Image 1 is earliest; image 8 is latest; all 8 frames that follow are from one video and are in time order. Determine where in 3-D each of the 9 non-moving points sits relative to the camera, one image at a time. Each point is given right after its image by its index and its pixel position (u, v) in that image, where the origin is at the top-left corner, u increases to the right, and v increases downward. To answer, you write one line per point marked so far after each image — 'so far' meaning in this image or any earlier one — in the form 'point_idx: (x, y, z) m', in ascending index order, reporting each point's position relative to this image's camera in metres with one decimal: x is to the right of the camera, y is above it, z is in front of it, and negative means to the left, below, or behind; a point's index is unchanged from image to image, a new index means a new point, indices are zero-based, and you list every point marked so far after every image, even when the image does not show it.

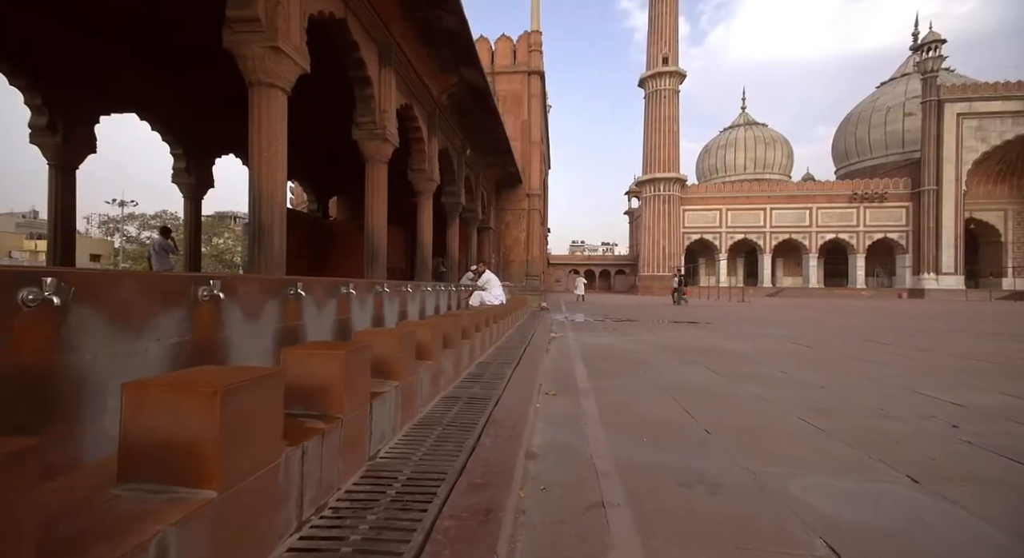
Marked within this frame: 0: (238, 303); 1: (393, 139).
0: (-1.3, -0.1, +2.3) m
1: (-1.5, +1.8, +6.2) m
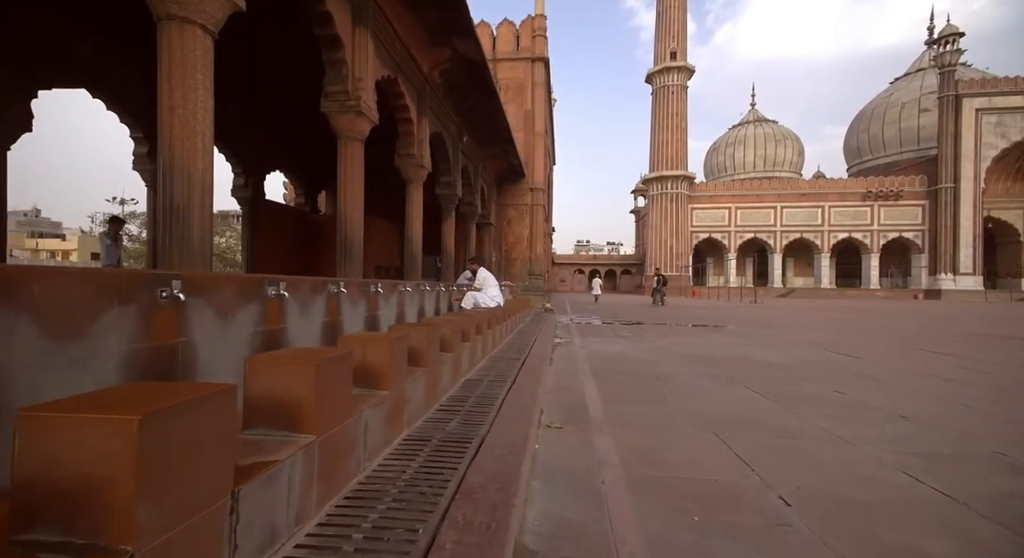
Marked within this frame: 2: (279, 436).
0: (-1.4, -0.1, +1.4) m
1: (-1.6, +1.8, +5.3) m
2: (-0.8, -0.5, +1.6) m
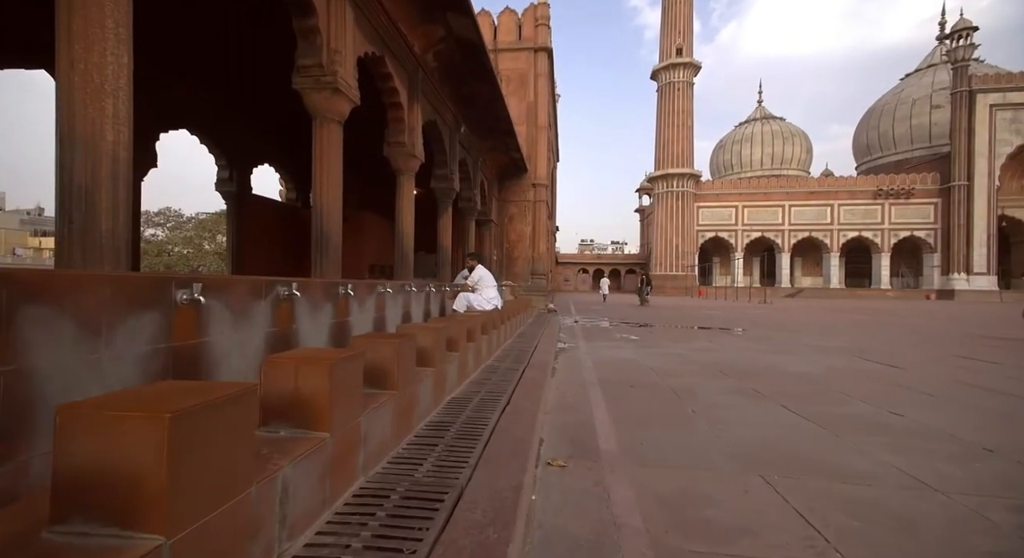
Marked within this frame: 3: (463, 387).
0: (-1.4, -0.1, +0.8) m
1: (-1.6, +1.8, +4.7) m
2: (-0.8, -0.5, +1.0) m
3: (-0.4, -0.9, +3.9) m
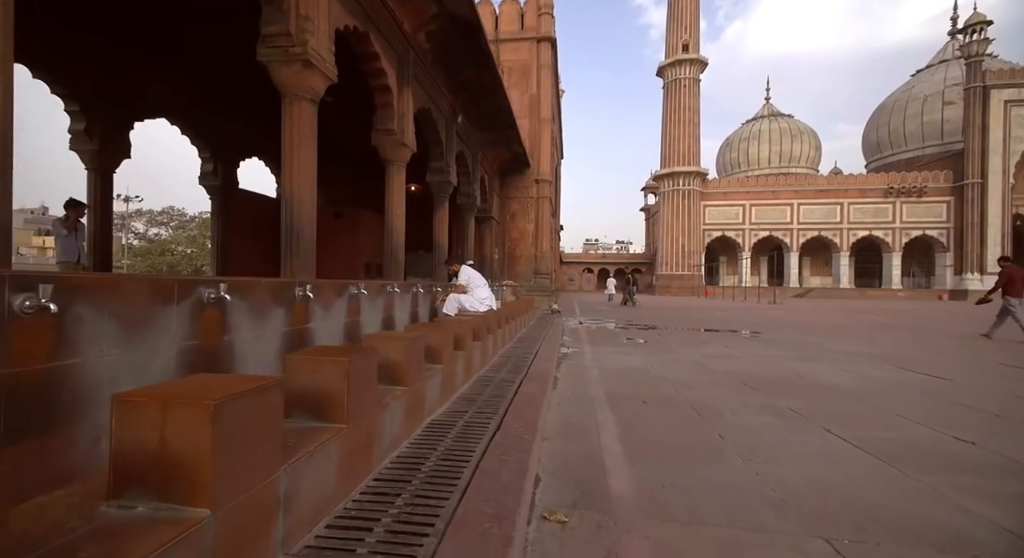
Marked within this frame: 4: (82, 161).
0: (-1.5, -0.1, +0.2) m
1: (-1.6, +1.8, +4.1) m
2: (-0.9, -0.5, +0.4) m
3: (-0.4, -0.9, +3.4) m
4: (-6.2, +1.7, +6.9) m
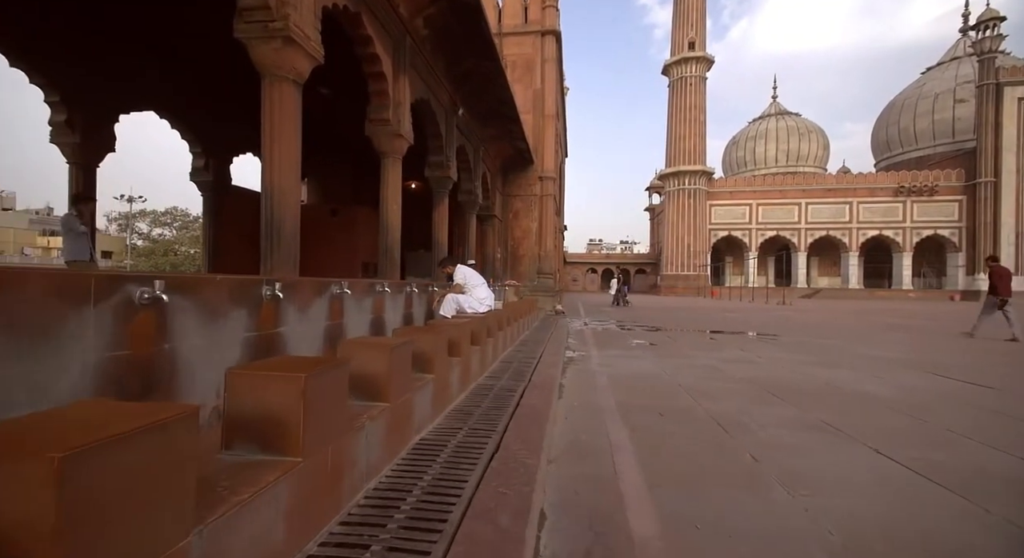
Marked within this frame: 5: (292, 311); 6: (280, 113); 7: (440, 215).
0: (-1.5, -0.1, -0.1) m
1: (-1.6, +1.8, +3.8) m
2: (-0.9, -0.5, +0.1) m
3: (-0.4, -0.9, +3.0) m
4: (-6.2, +1.7, +6.6) m
5: (-1.2, -0.2, +2.7) m
6: (-1.8, +1.3, +3.8) m
7: (-1.3, +1.1, +8.4) m
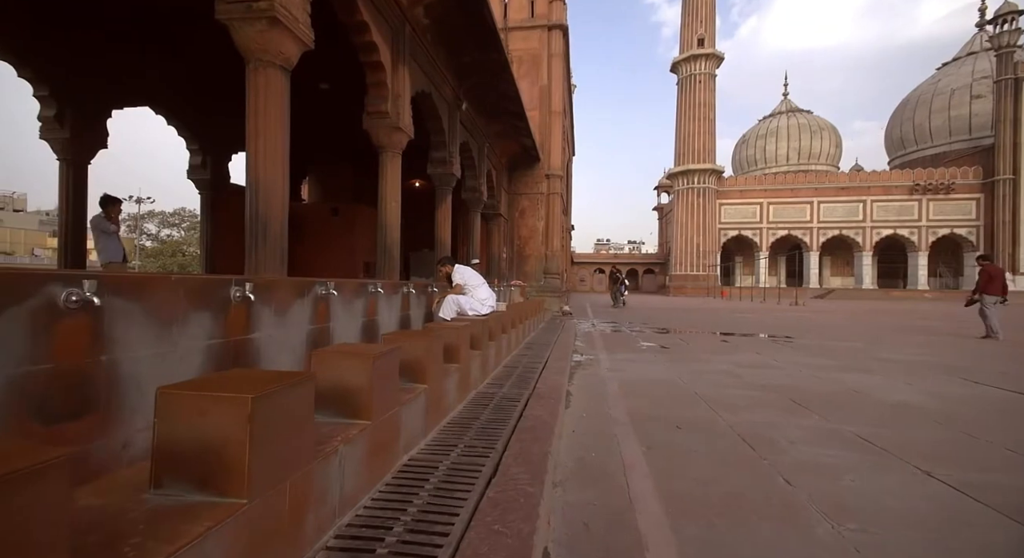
0: (-1.5, -0.1, -0.4) m
1: (-1.6, +1.8, +3.5) m
2: (-1.0, -0.5, -0.2) m
3: (-0.4, -0.9, +2.7) m
4: (-6.1, +1.7, +6.4) m
5: (-1.2, -0.2, +2.4) m
6: (-1.8, +1.3, +3.5) m
7: (-1.2, +1.1, +8.1) m
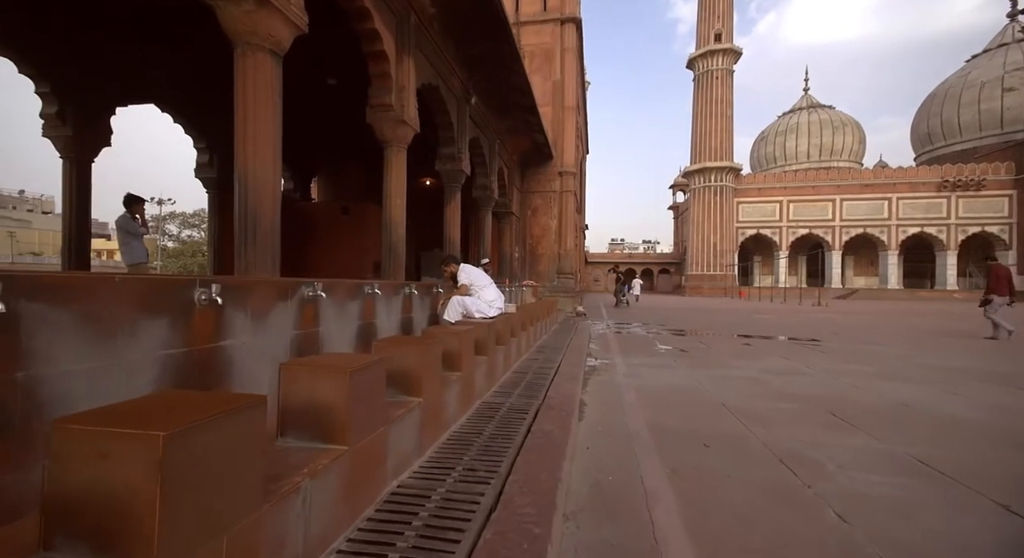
0: (-1.6, -0.1, -0.7) m
1: (-1.5, +1.8, +3.3) m
2: (-1.0, -0.5, -0.5) m
3: (-0.4, -0.9, +2.4) m
4: (-6.0, +1.7, +6.3) m
5: (-1.2, -0.2, +2.2) m
6: (-1.7, +1.3, +3.3) m
7: (-1.0, +1.1, +7.9) m
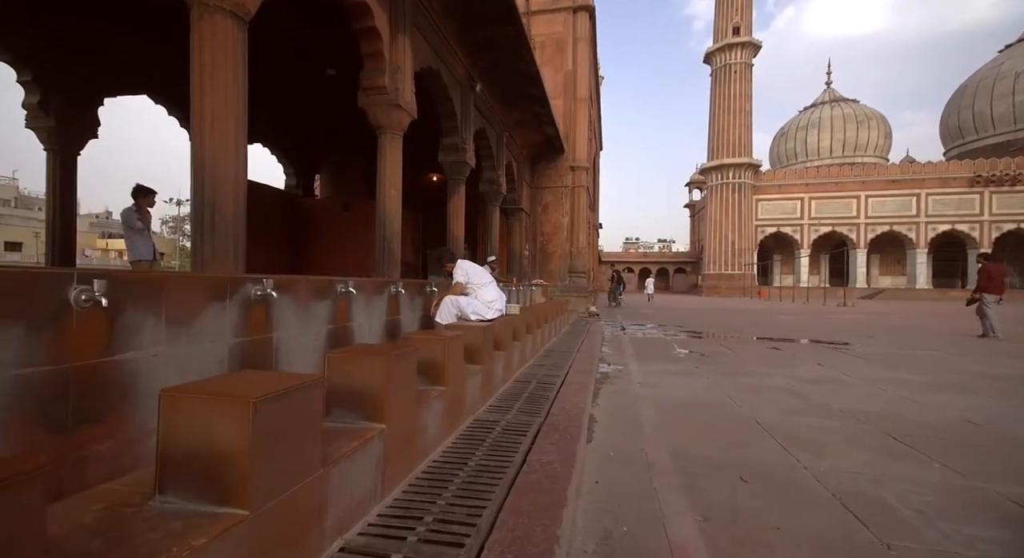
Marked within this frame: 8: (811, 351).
0: (-1.7, -0.1, -1.1) m
1: (-1.6, +1.9, +2.8) m
2: (-1.1, -0.5, -0.9) m
3: (-0.4, -0.8, +2.0) m
4: (-5.9, +1.7, +6.0) m
5: (-1.2, -0.2, +1.7) m
6: (-1.8, +1.3, +2.8) m
7: (-0.9, +1.1, +7.4) m
8: (+4.6, -1.1, +7.4) m
